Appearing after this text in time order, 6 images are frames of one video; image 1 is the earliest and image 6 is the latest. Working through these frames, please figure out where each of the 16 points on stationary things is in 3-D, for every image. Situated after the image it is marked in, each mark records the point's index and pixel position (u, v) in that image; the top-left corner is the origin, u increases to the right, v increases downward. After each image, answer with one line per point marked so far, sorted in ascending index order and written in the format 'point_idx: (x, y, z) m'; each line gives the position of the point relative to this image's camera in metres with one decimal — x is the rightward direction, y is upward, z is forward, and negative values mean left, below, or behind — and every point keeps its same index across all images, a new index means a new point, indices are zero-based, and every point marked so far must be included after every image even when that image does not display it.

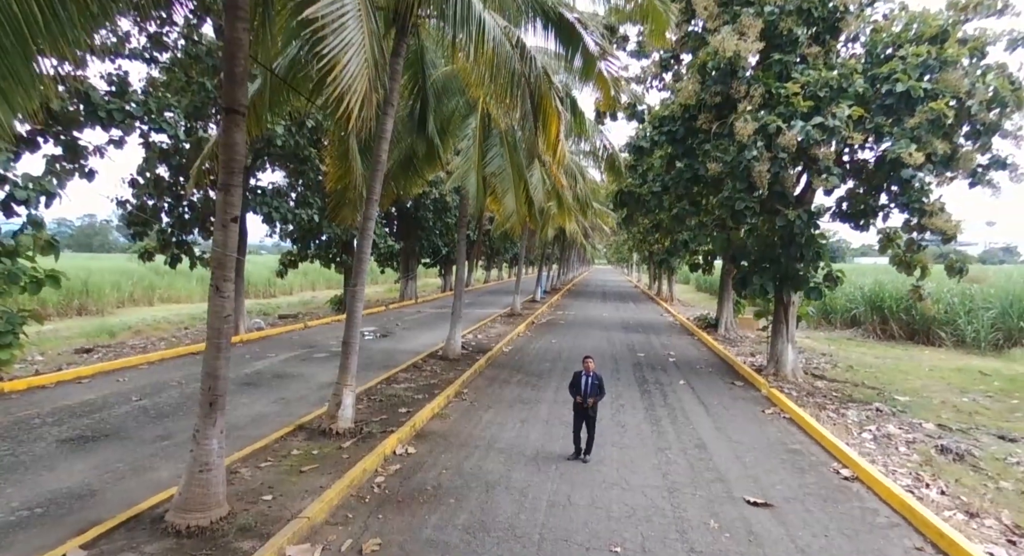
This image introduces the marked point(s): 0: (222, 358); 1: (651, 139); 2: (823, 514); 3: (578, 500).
0: (-2.0, -0.5, +4.5) m
1: (+2.7, +2.7, +12.2) m
2: (+2.6, -2.0, +5.4) m
3: (+0.6, -1.9, +5.5) m
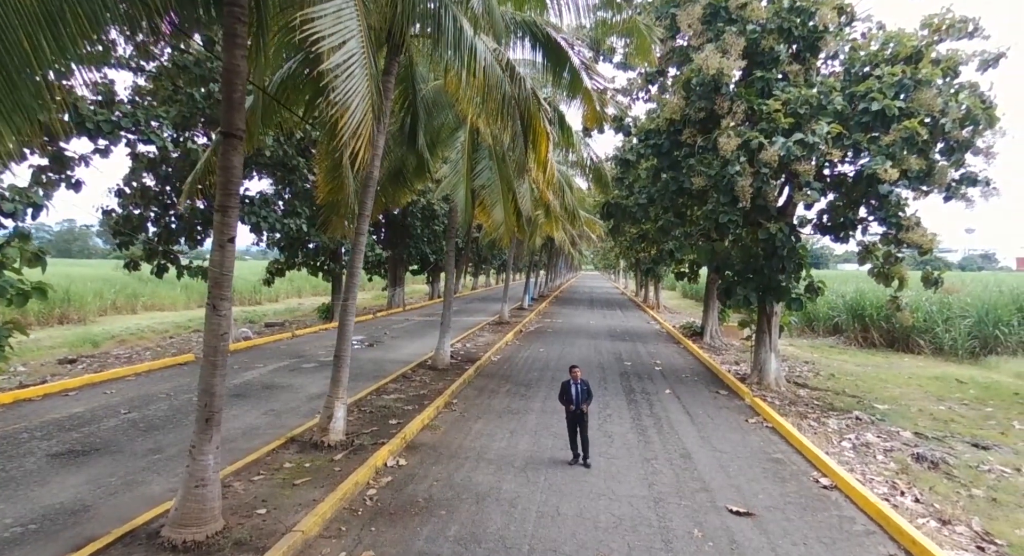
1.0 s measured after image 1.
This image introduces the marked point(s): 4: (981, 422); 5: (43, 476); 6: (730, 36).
0: (-2.1, -0.7, +4.6) m
1: (+2.4, +2.5, +12.5) m
2: (+2.5, -2.1, +5.6) m
3: (+0.5, -2.0, +5.6) m
4: (+7.3, -2.2, +10.0) m
5: (-4.3, -1.8, +5.9) m
6: (+3.3, +3.7, +9.9) m
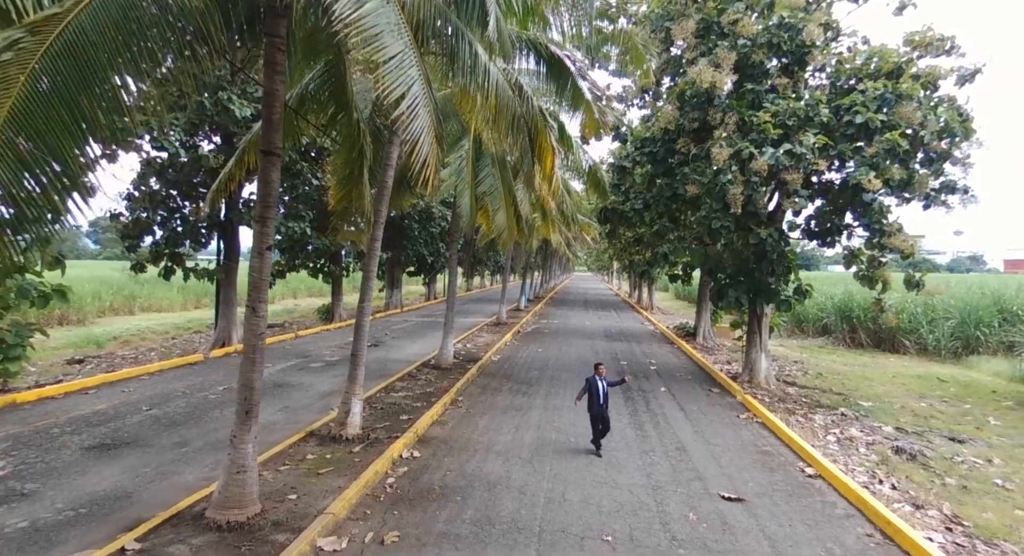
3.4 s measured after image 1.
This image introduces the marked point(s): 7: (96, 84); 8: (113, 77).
0: (-2.0, -0.7, +5.0) m
1: (+2.4, +2.4, +13.0) m
2: (+2.6, -2.2, +6.1) m
3: (+0.6, -2.1, +6.1) m
4: (+7.4, -2.3, +10.6) m
5: (-4.2, -1.9, +6.3) m
6: (+3.4, +3.7, +10.4) m
7: (-2.3, +1.1, +3.6) m
8: (-2.3, +1.1, +3.6) m
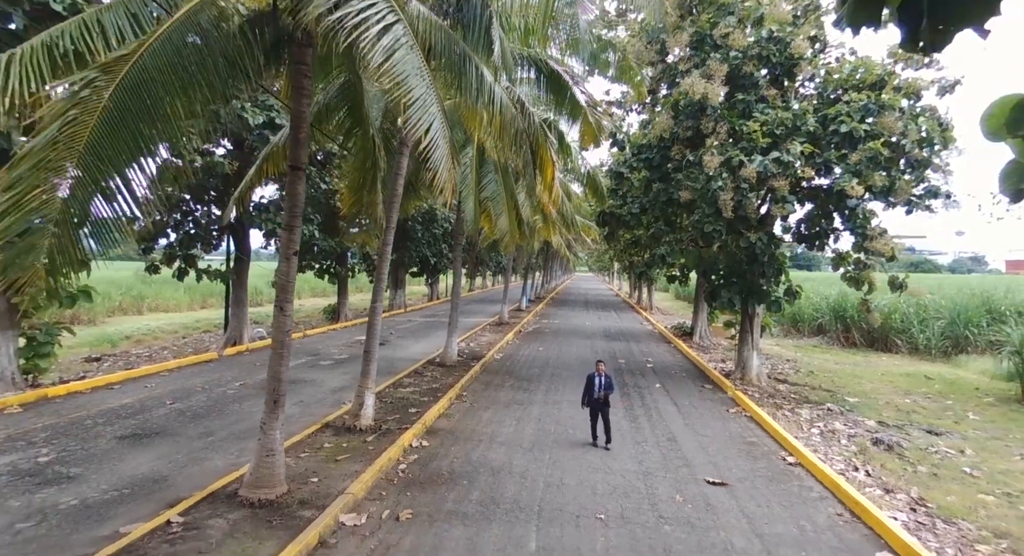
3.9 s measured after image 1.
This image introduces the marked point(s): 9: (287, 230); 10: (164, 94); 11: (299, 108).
0: (-2.0, -0.7, +5.5) m
1: (+2.5, +2.4, +13.5) m
2: (+2.6, -2.2, +6.6) m
3: (+0.6, -2.1, +6.6) m
4: (+7.4, -2.3, +11.1) m
5: (-4.2, -1.9, +6.9) m
6: (+3.4, +3.6, +10.9) m
7: (-2.3, +1.1, +4.2) m
8: (-2.2, +1.1, +4.2) m
9: (-1.9, +0.4, +5.5) m
10: (-2.3, +1.2, +4.2) m
11: (-1.8, +1.4, +5.4) m
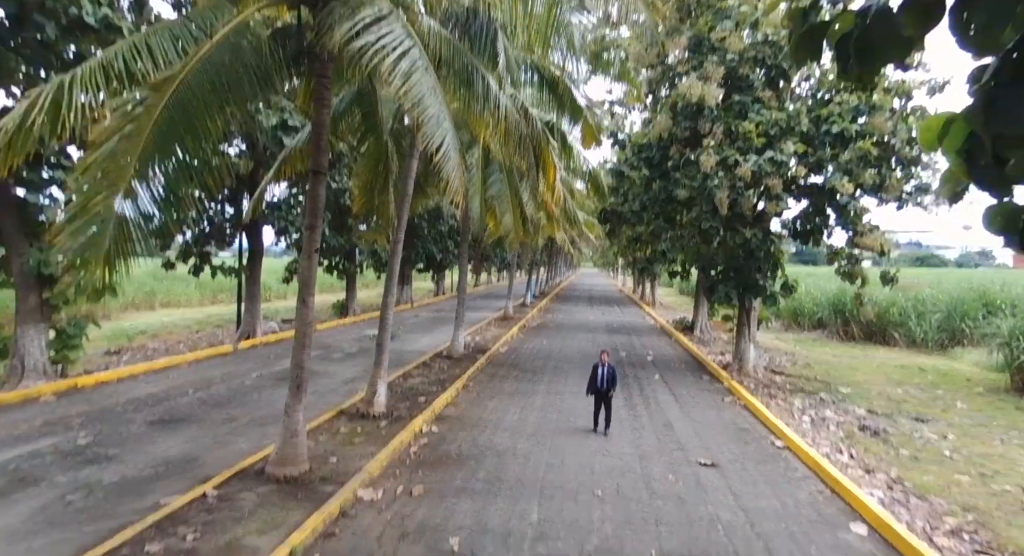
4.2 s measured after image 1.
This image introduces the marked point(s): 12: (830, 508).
0: (-1.9, -0.7, +6.0) m
1: (+2.6, +2.5, +13.9) m
2: (+2.7, -2.1, +7.1) m
3: (+0.6, -2.0, +7.1) m
4: (+7.5, -2.2, +11.5) m
5: (-4.2, -1.8, +7.4) m
6: (+3.5, +3.7, +11.3) m
7: (-2.3, +1.1, +4.6) m
8: (-2.2, +1.2, +4.7) m
9: (-1.9, +0.5, +6.0) m
10: (-2.3, +1.2, +4.6) m
11: (-1.8, +1.5, +5.9) m
12: (+3.0, -2.2, +6.1) m
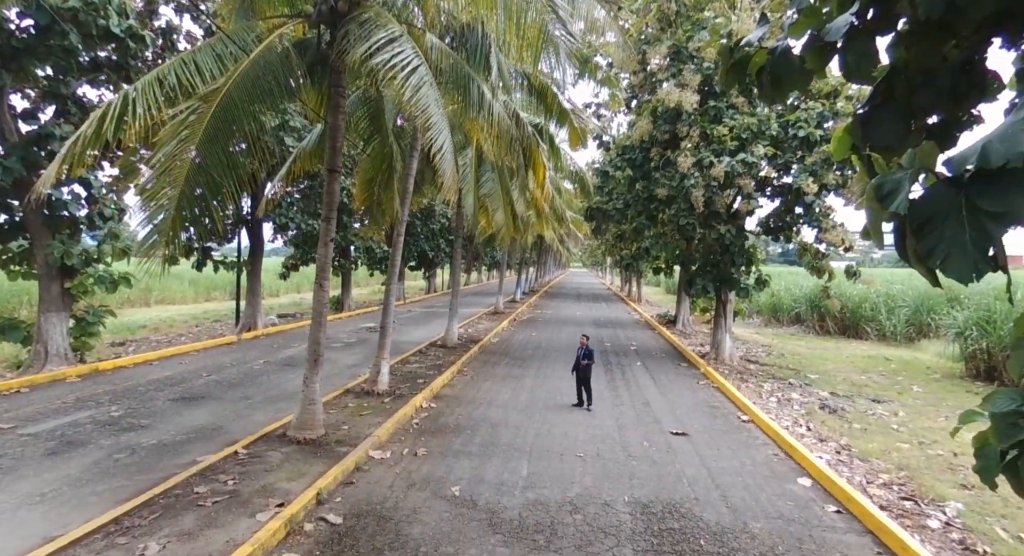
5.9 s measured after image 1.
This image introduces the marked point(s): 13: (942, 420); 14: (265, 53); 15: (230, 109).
0: (-2.0, -0.6, +6.8) m
1: (+2.4, +2.6, +14.8) m
2: (+2.6, -2.0, +7.9) m
3: (+0.5, -1.9, +7.9) m
4: (+7.3, -2.1, +12.4) m
5: (-4.3, -1.7, +8.1) m
6: (+3.3, +3.9, +12.2) m
7: (-2.3, +1.2, +5.4) m
8: (-2.3, +1.3, +5.4) m
9: (-2.0, +0.6, +6.8) m
10: (-2.3, +1.4, +5.4) m
11: (-1.9, +1.6, +6.7) m
12: (+2.9, -2.0, +7.0) m
13: (+6.4, -2.1, +9.6) m
14: (-2.2, +2.0, +5.8) m
15: (-2.4, +1.4, +5.4) m
